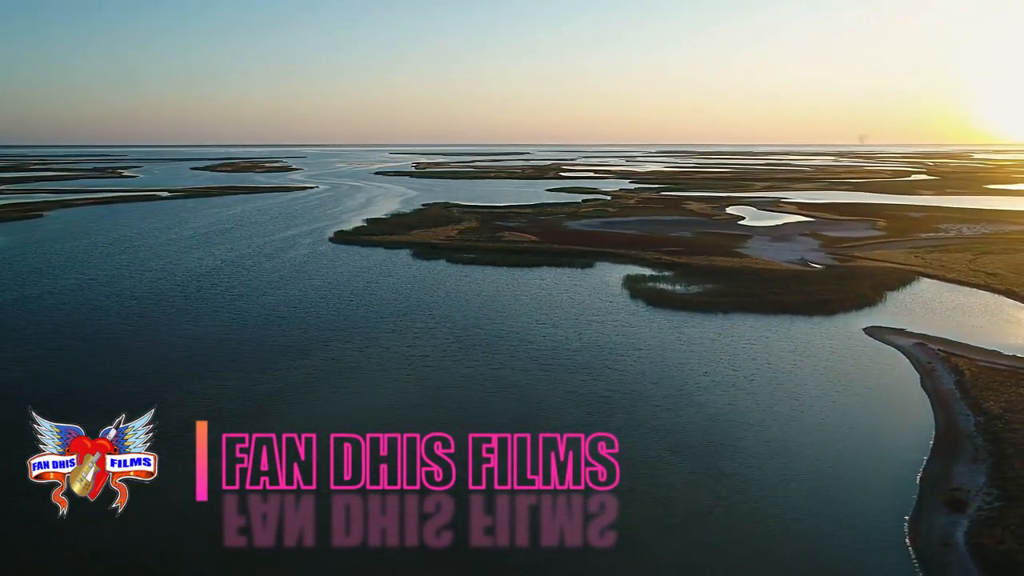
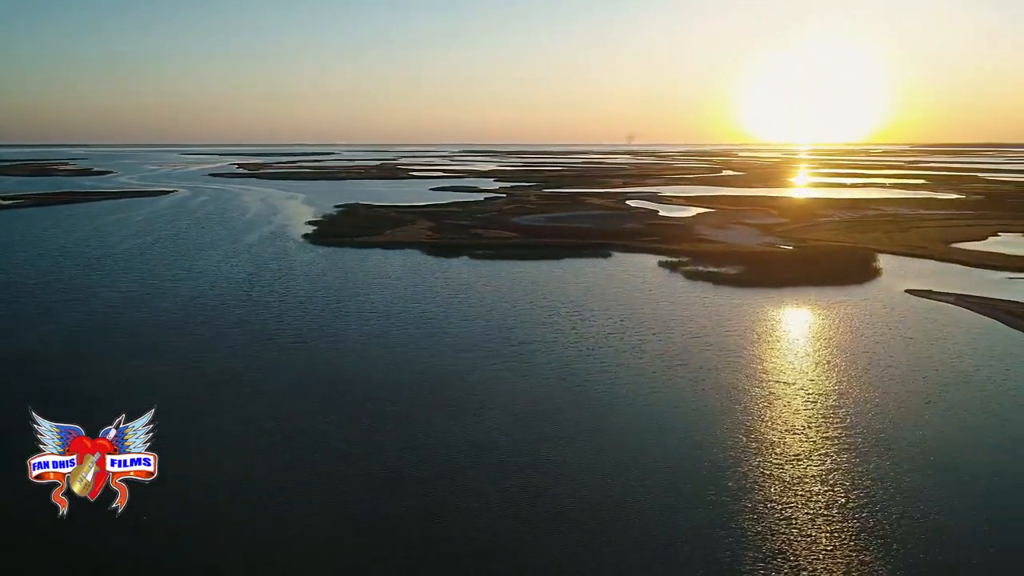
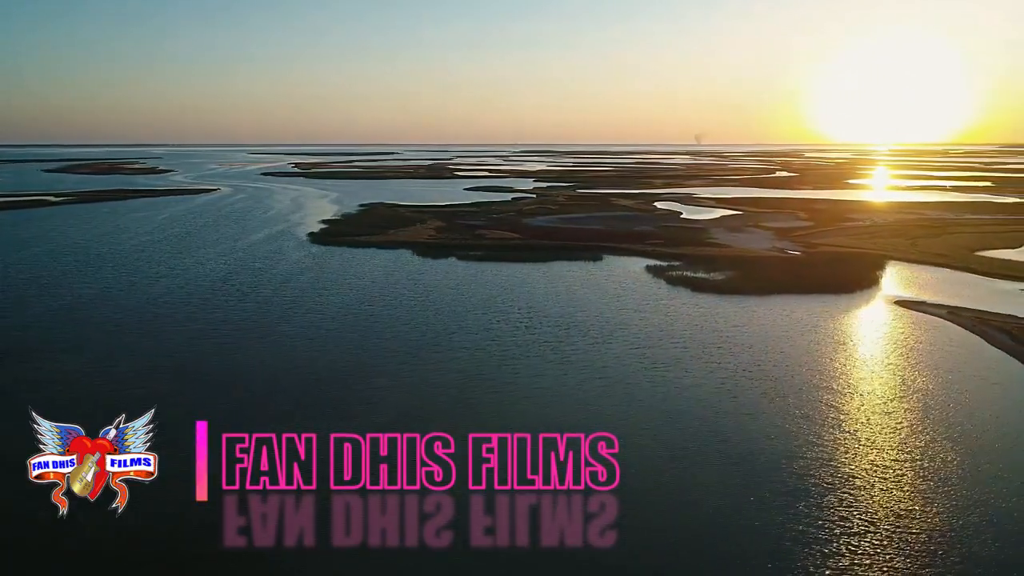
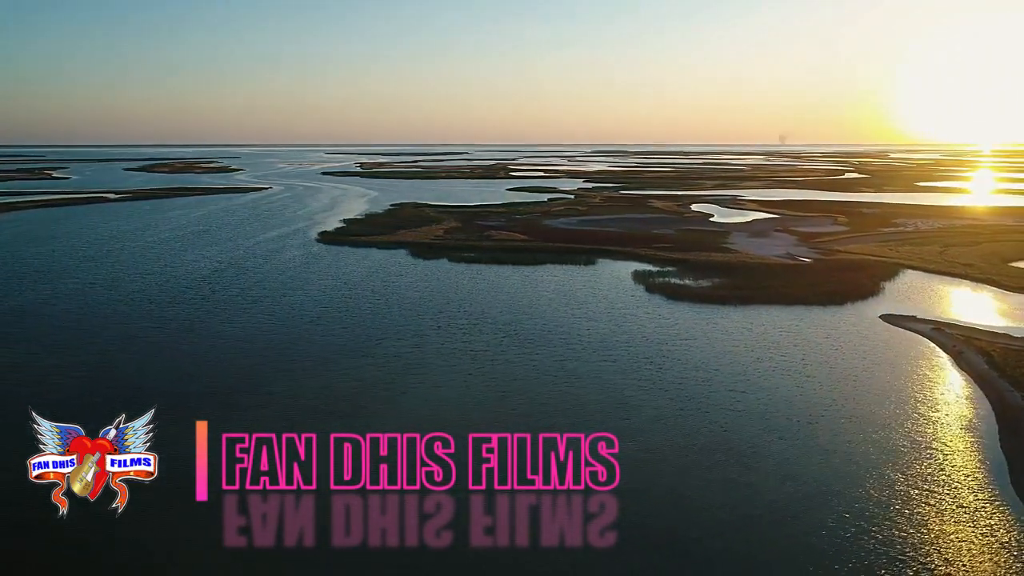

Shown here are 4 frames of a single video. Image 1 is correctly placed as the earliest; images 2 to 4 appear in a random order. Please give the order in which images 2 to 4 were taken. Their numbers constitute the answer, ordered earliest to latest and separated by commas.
4, 3, 2
